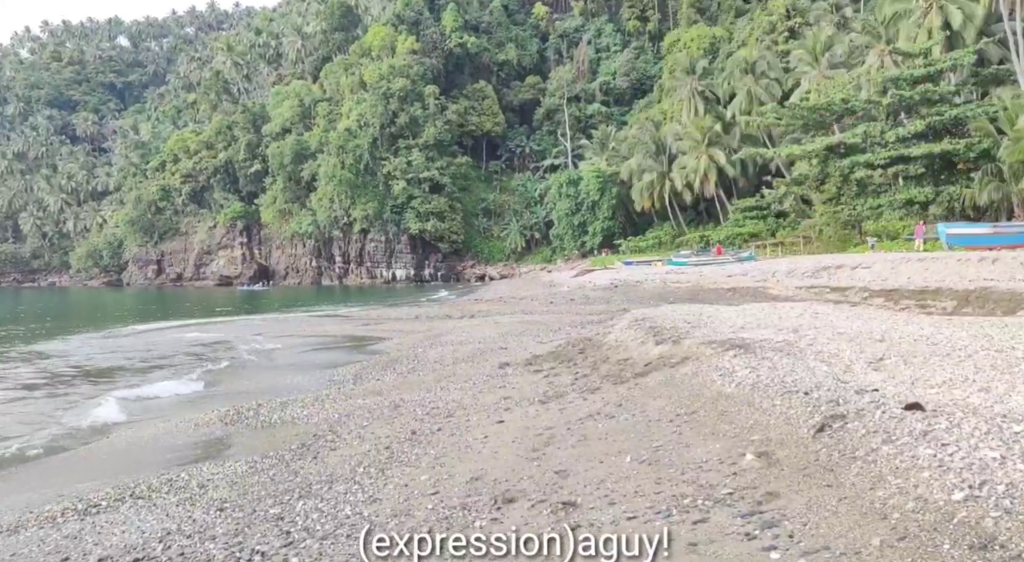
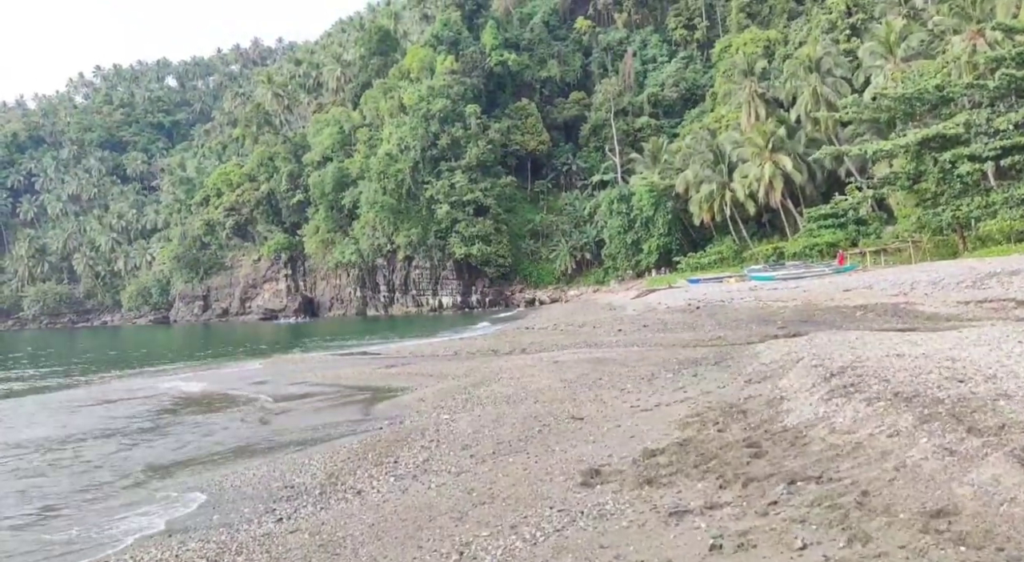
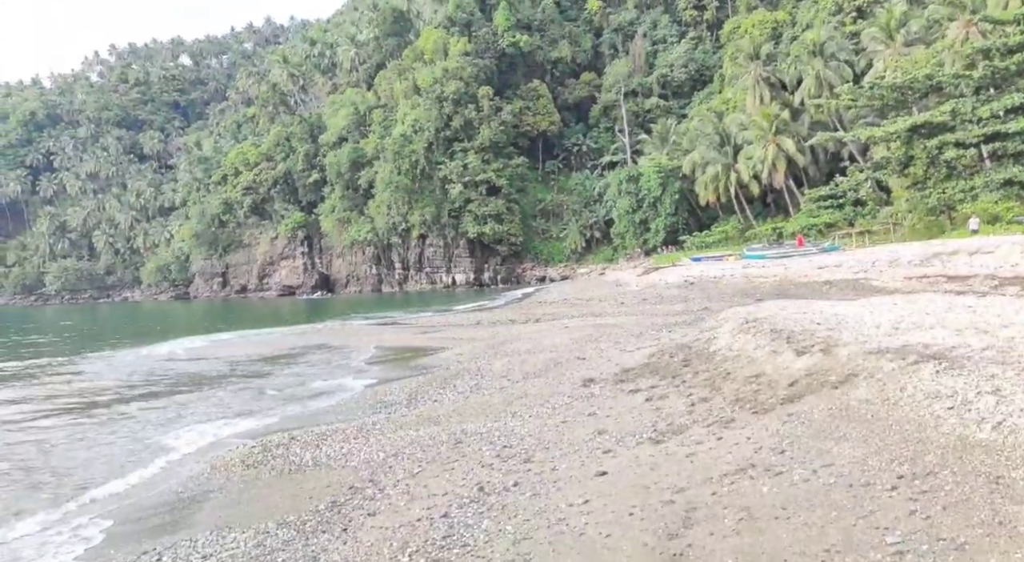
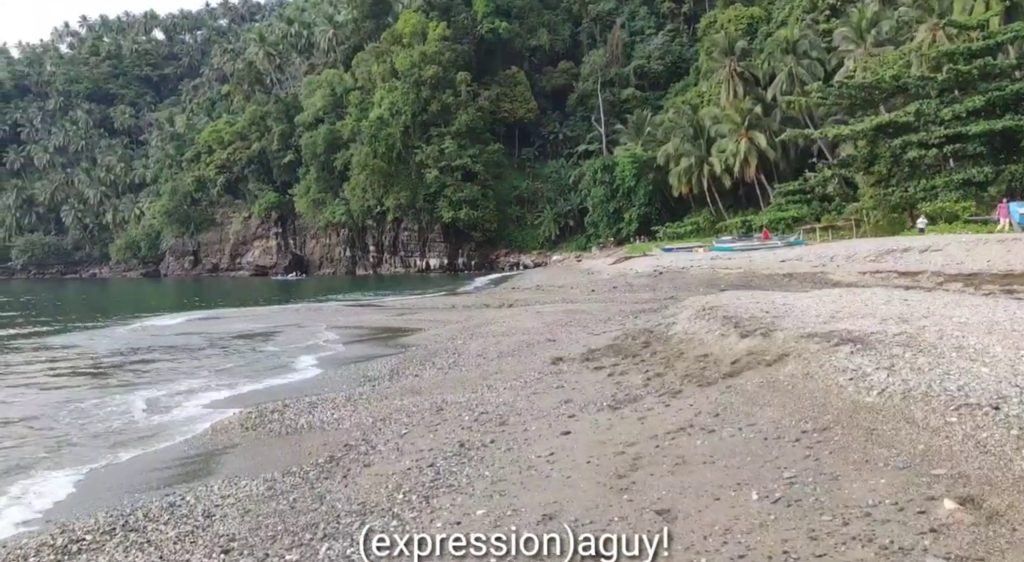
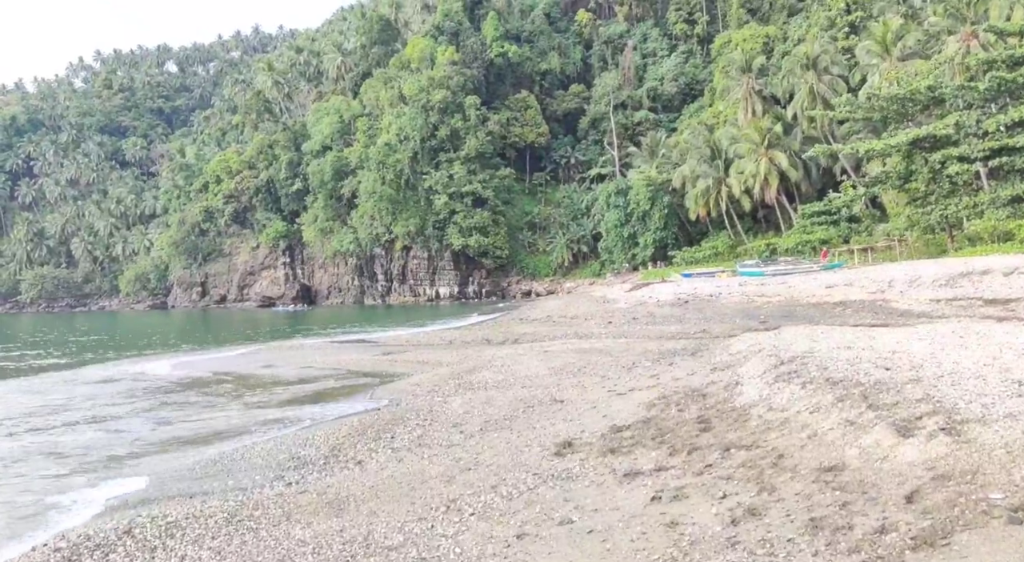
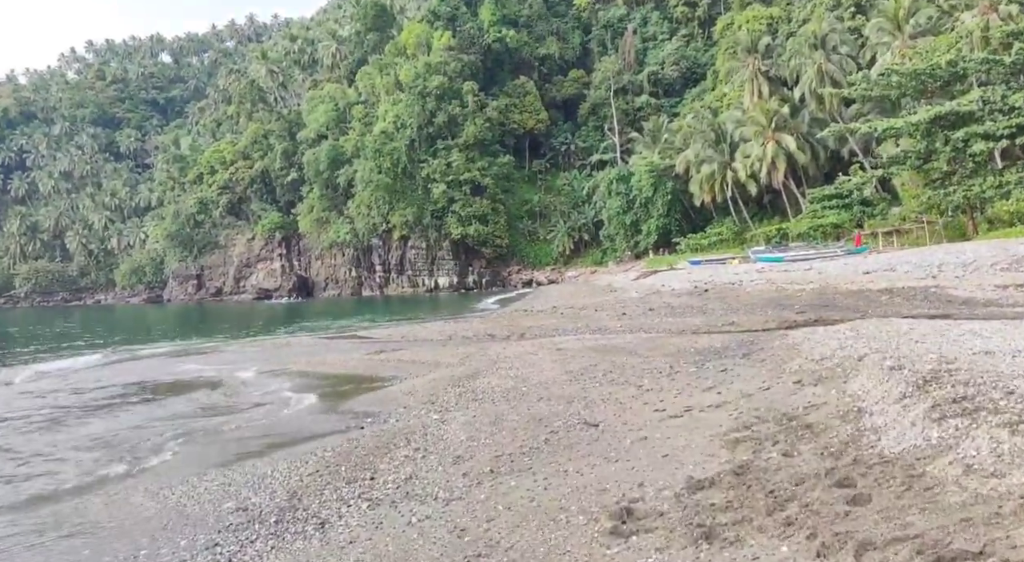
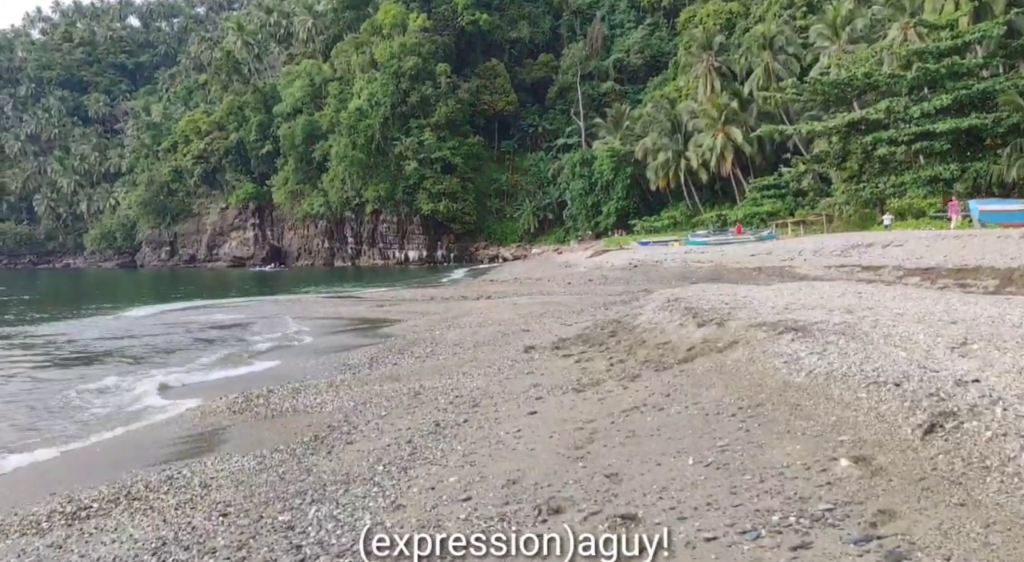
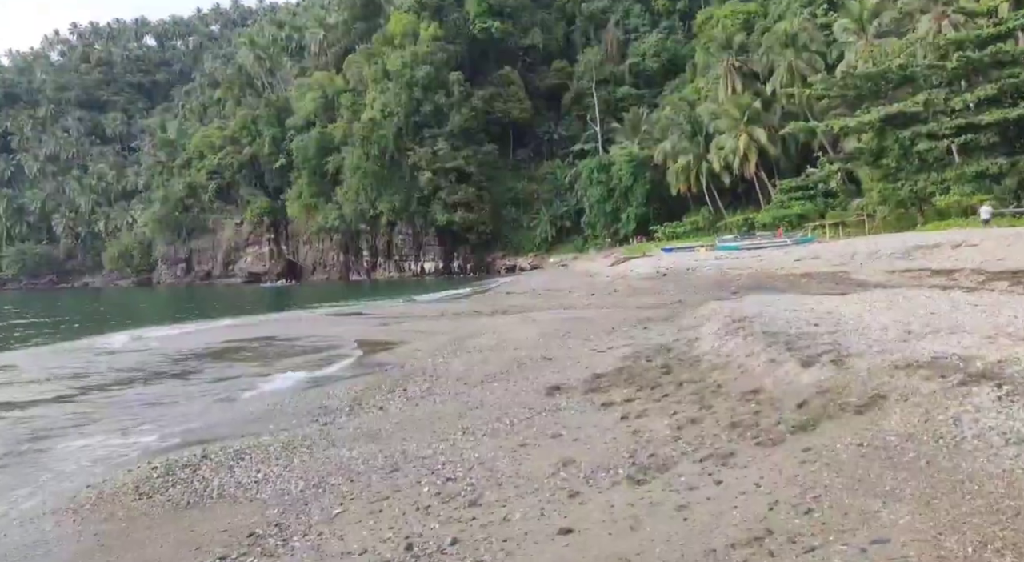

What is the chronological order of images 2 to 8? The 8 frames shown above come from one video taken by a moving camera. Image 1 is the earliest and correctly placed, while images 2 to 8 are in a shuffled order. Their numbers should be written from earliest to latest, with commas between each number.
7, 4, 3, 8, 5, 2, 6
